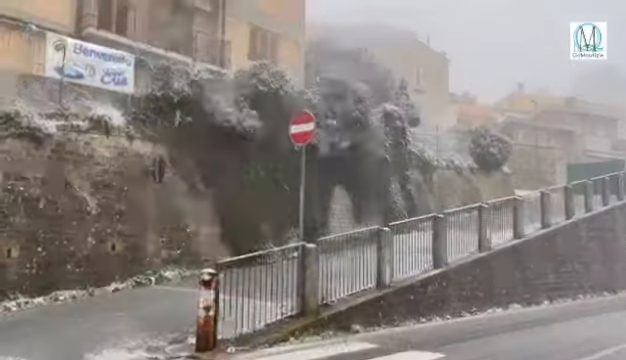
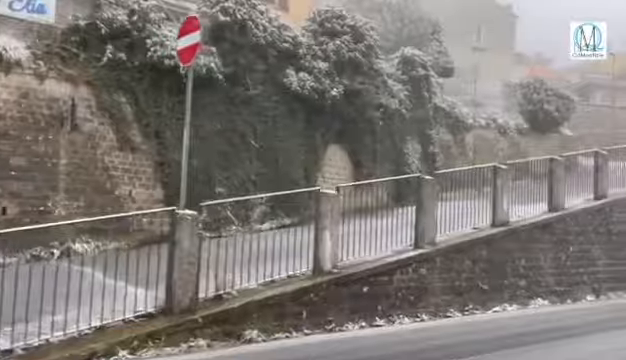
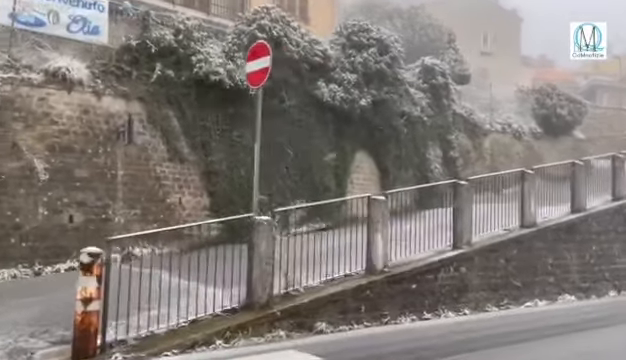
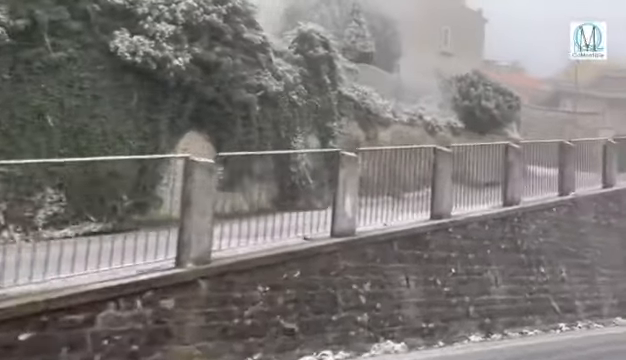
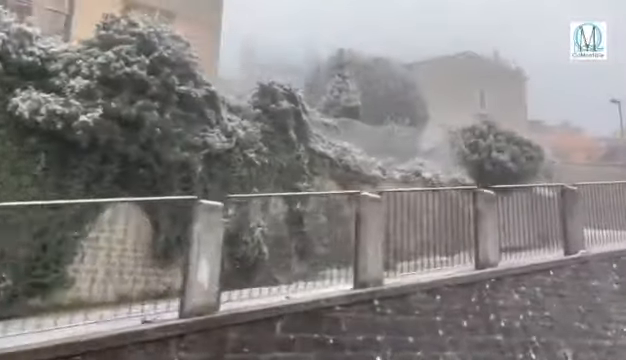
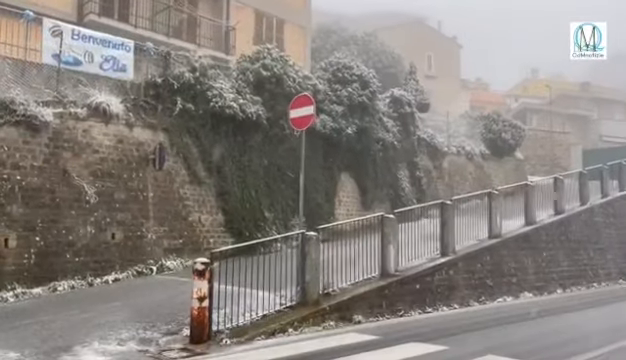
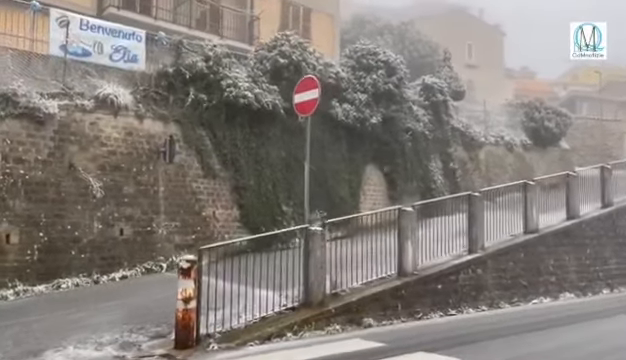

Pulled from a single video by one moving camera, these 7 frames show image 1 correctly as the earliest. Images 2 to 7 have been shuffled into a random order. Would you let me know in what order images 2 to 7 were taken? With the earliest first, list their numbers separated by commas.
6, 7, 3, 2, 4, 5
